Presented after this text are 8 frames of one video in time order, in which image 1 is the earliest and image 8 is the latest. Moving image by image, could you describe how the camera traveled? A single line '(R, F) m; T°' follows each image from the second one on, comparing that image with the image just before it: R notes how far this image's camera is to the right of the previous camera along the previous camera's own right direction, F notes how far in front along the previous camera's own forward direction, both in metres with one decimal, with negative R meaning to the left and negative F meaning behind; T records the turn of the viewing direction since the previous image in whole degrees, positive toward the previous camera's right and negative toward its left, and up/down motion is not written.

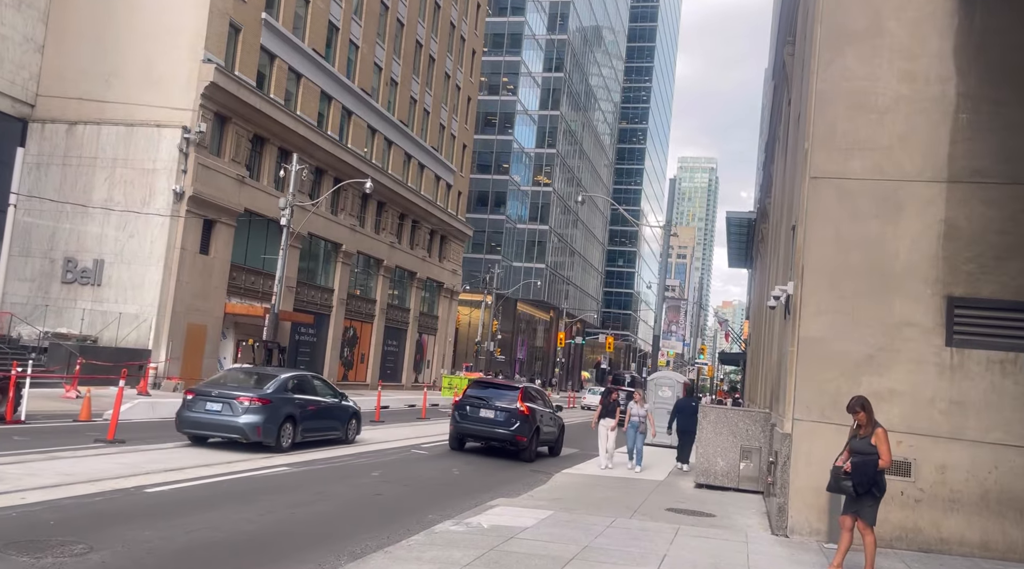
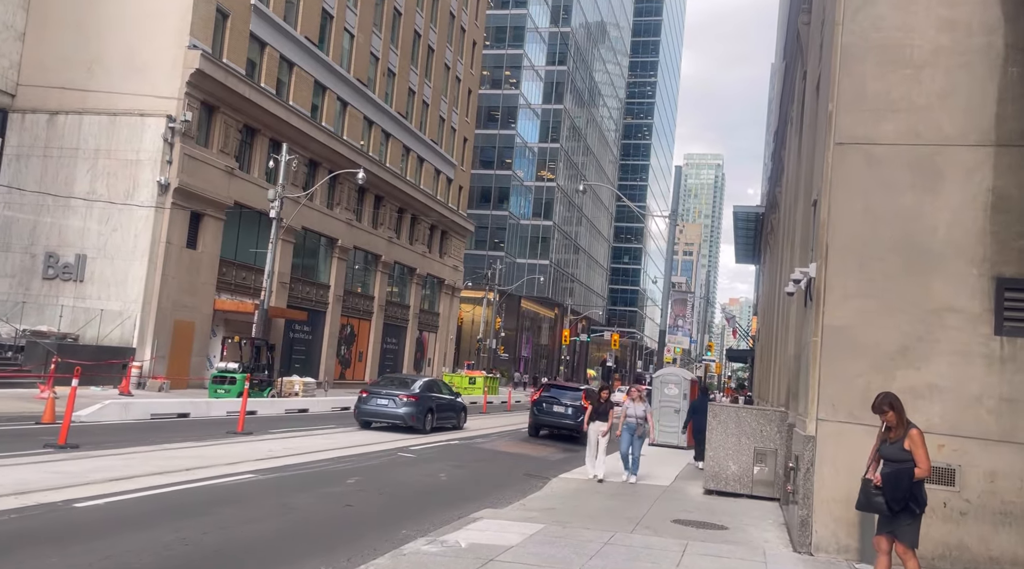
(+0.2, +1.3) m; 0°
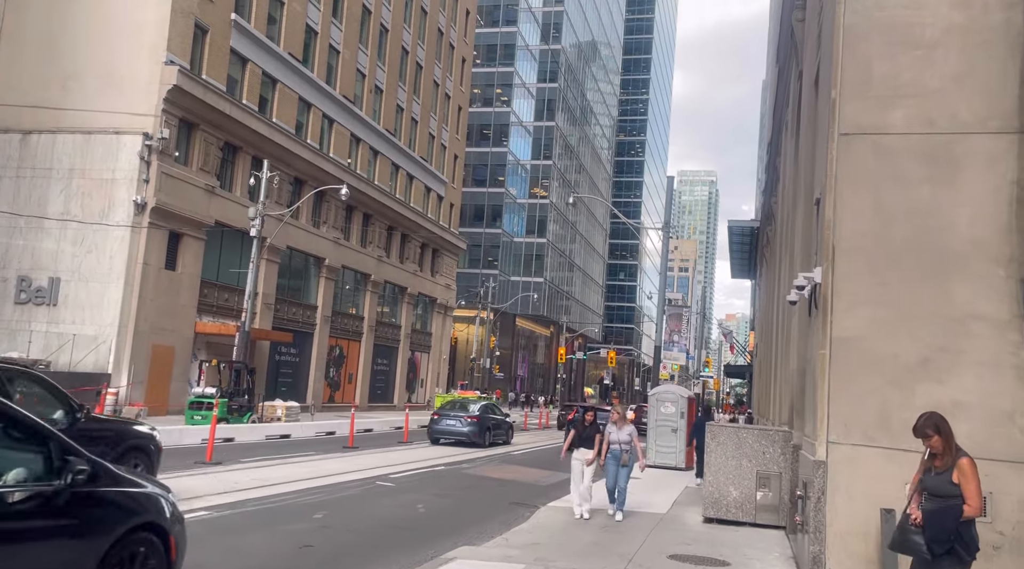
(+0.2, +0.9) m; 0°
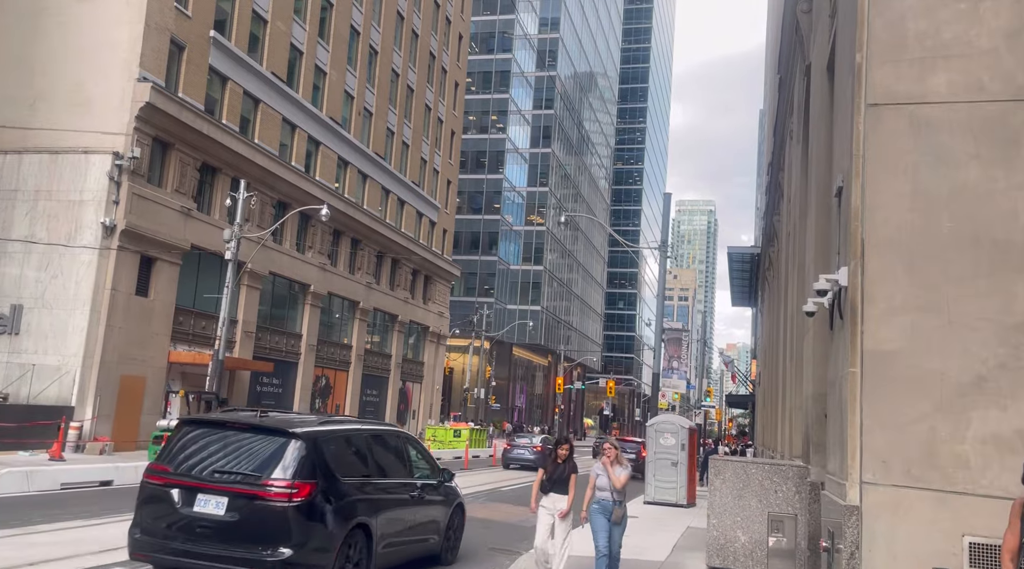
(+0.3, +1.5) m; 0°
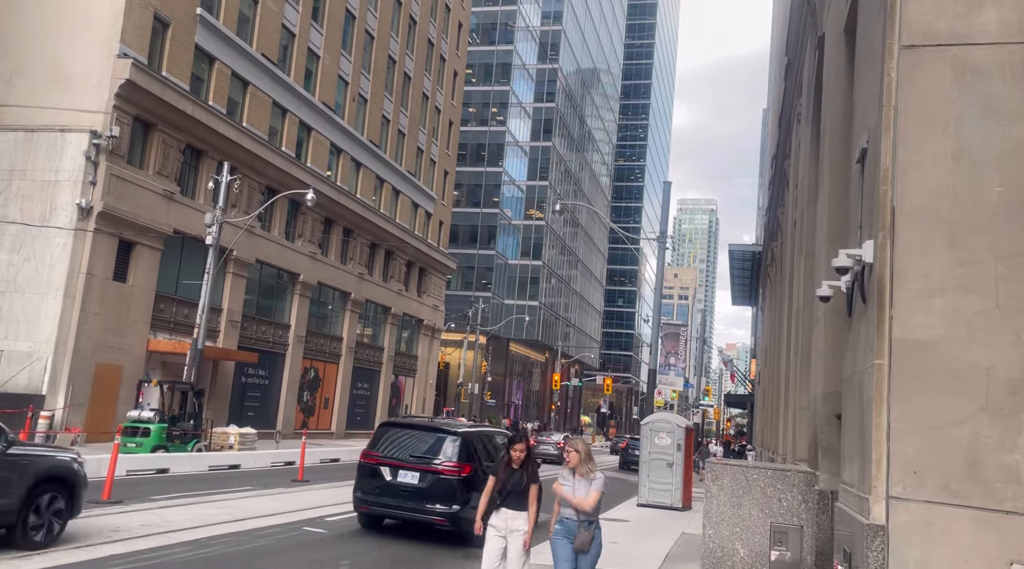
(+0.2, +1.1) m; 0°
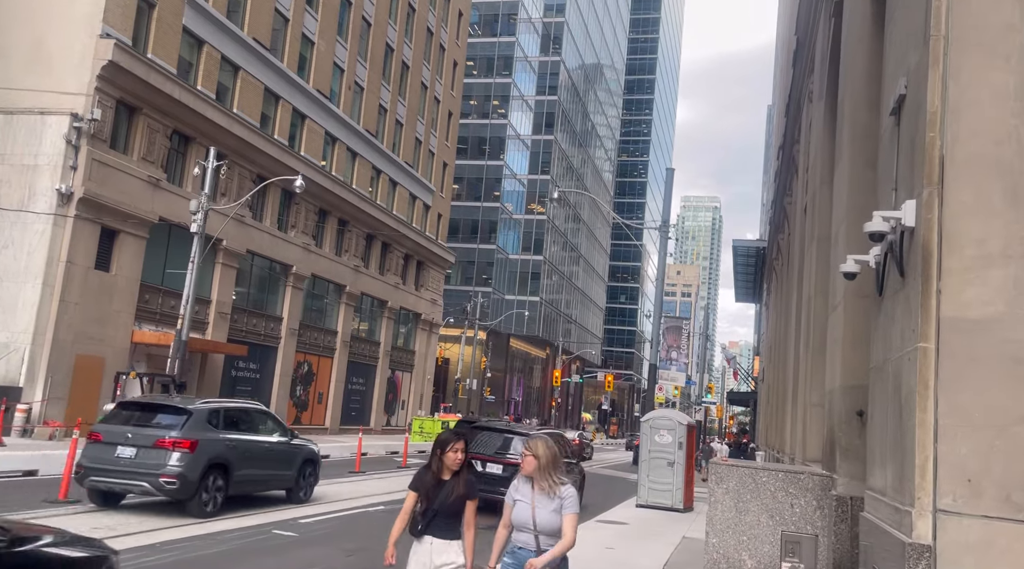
(+0.2, +1.0) m; 0°
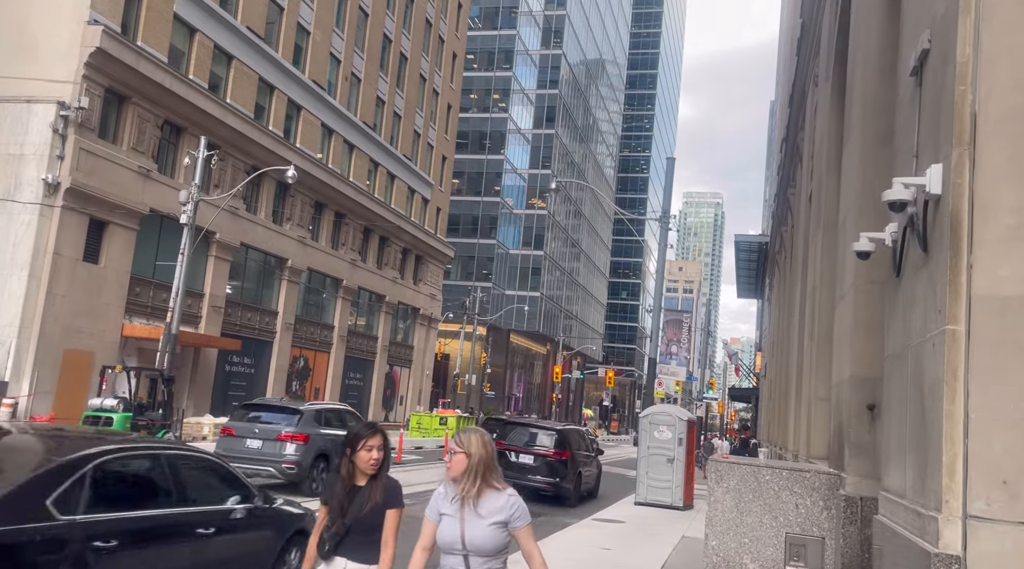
(+0.1, +0.6) m; 0°
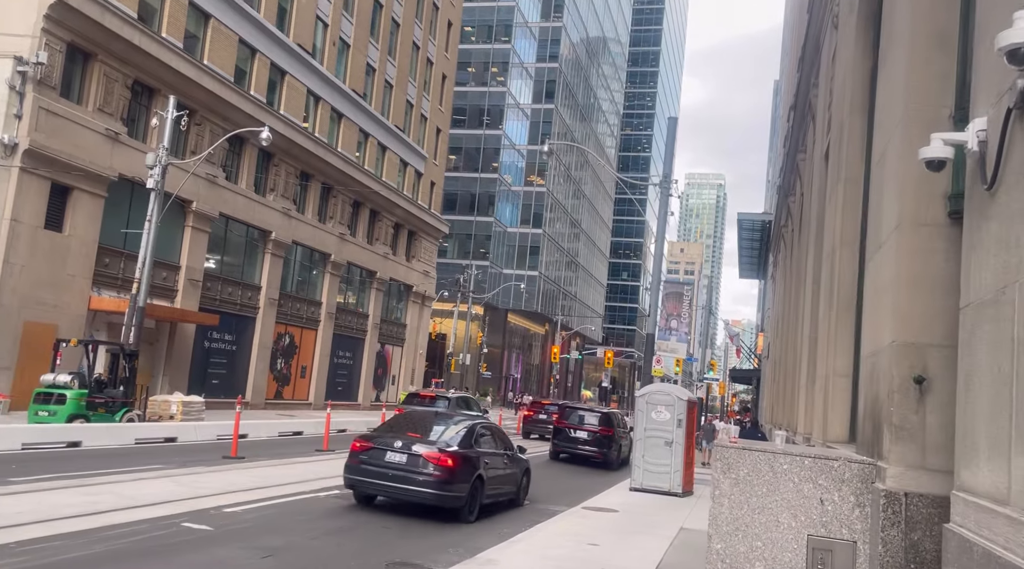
(+0.3, +1.6) m; 0°
